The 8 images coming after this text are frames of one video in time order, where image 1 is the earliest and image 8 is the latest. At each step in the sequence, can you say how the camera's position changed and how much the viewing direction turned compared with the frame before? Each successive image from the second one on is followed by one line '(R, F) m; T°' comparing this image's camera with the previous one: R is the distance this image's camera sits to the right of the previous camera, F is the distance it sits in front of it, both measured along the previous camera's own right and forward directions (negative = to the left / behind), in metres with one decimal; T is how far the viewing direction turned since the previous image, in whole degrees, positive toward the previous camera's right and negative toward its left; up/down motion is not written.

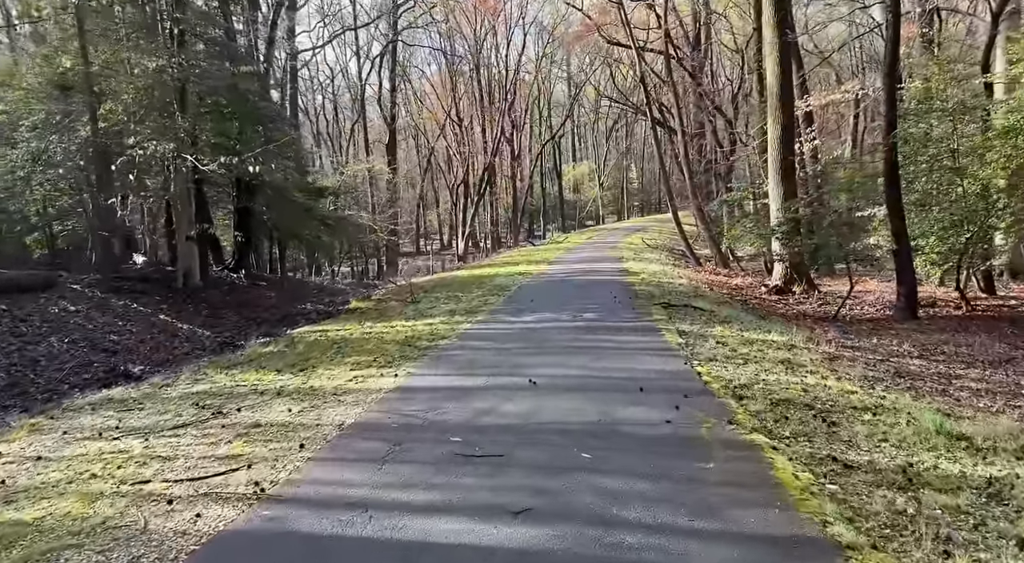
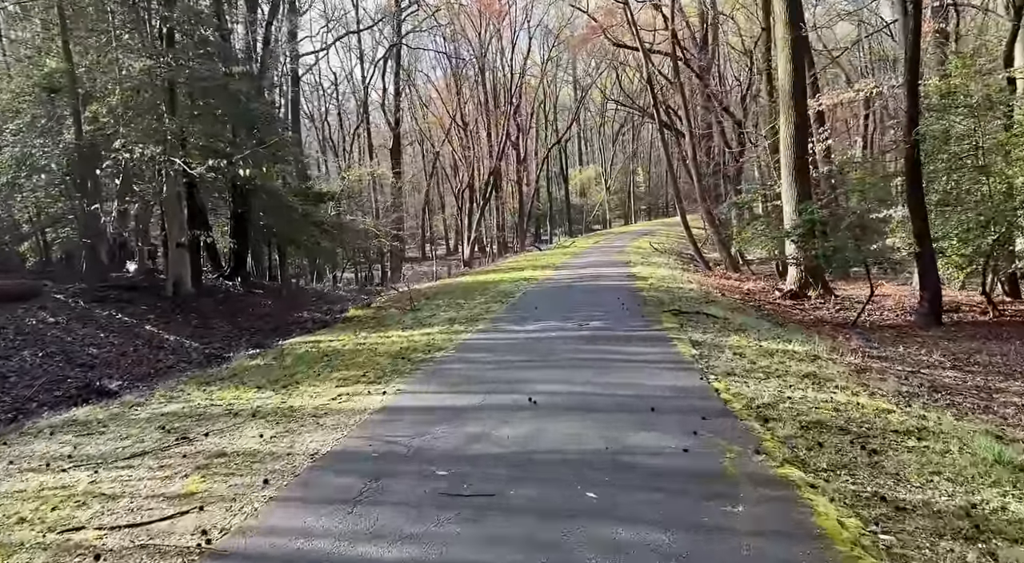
(+0.1, +0.7) m; 0°
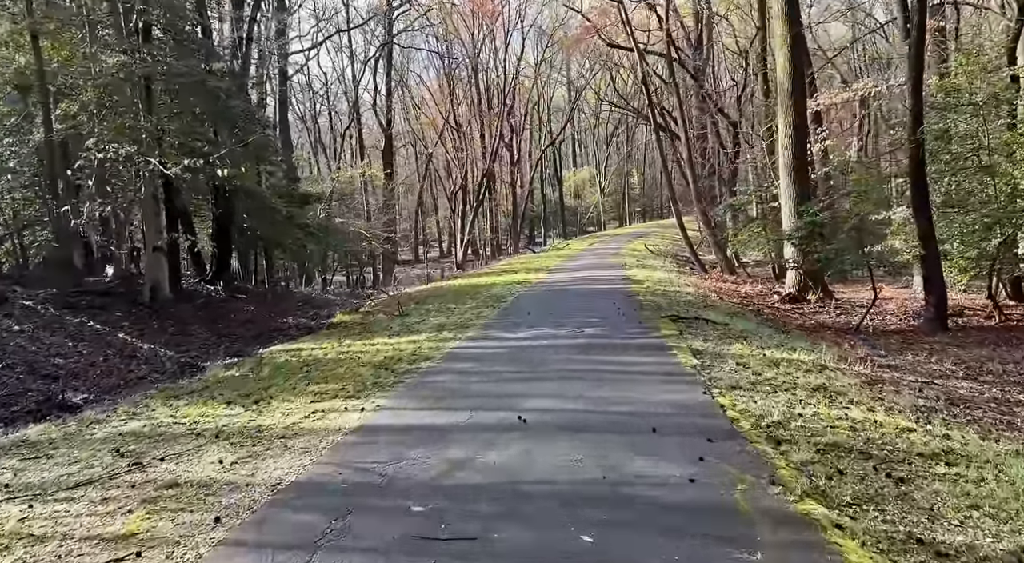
(+0.1, +0.6) m; 0°
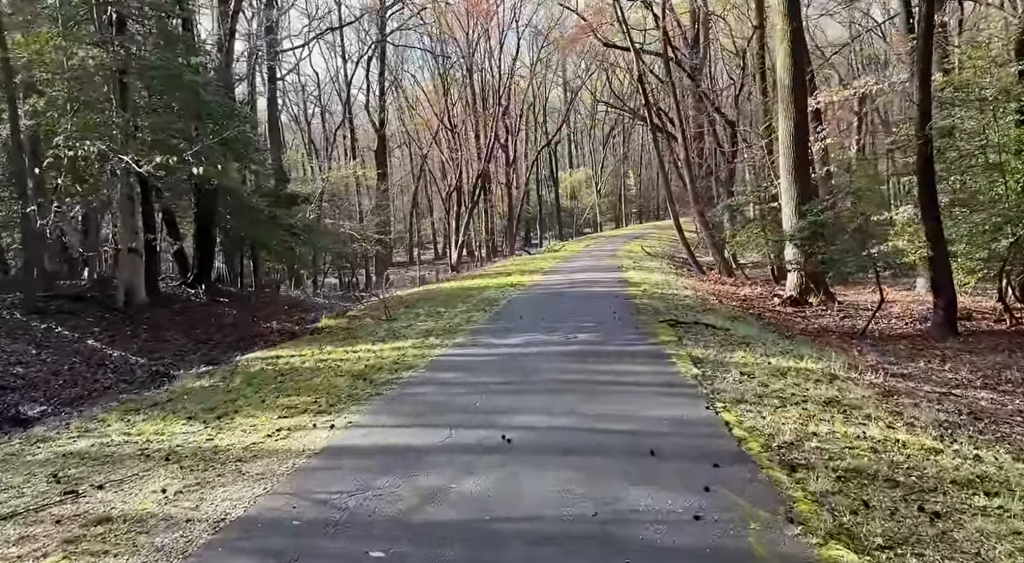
(+0.1, +0.6) m; 0°
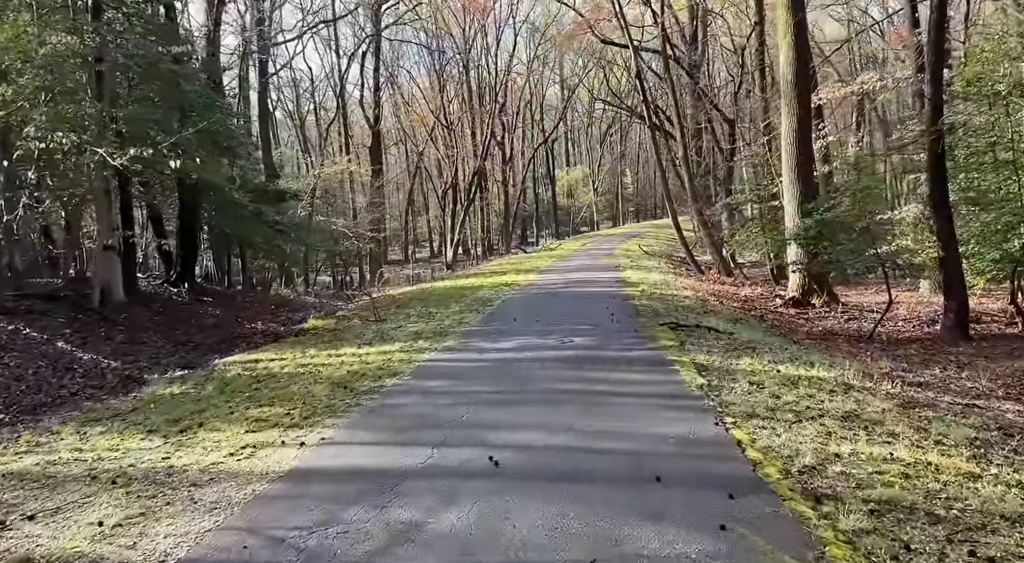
(0.0, +0.6) m; 0°
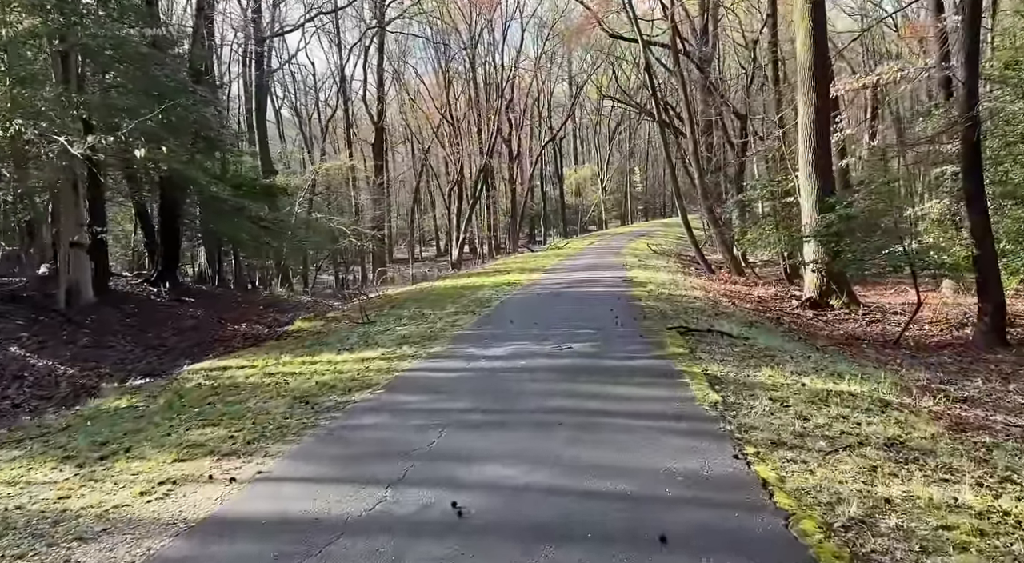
(+0.2, +1.1) m; -1°
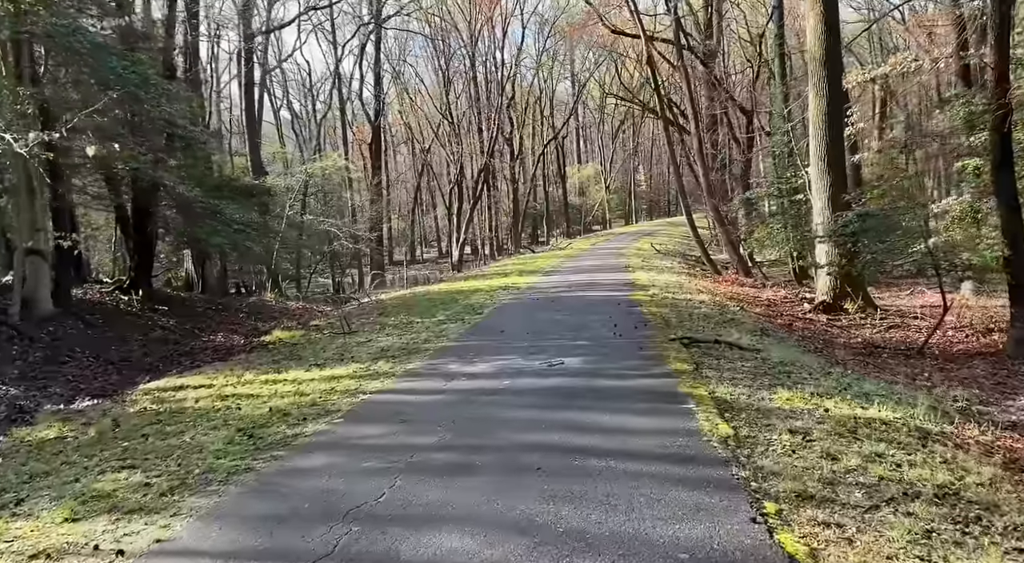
(+0.2, +1.0) m; 0°
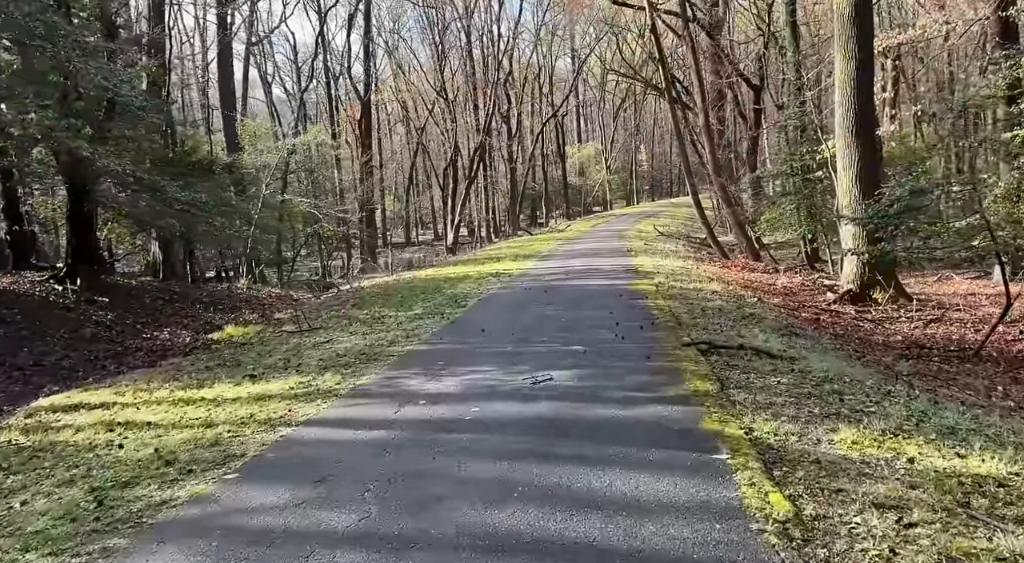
(+0.2, +1.9) m; 0°
